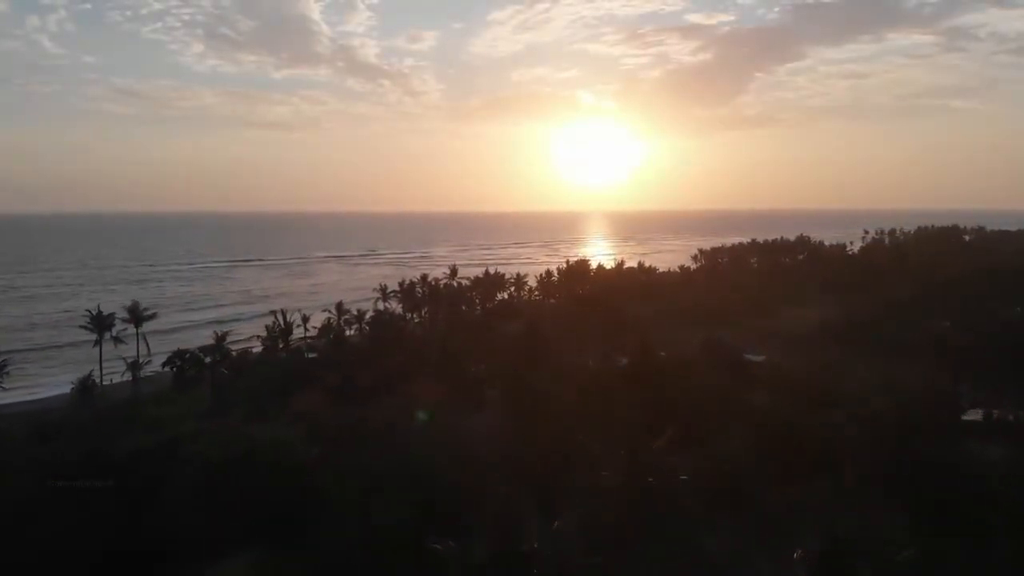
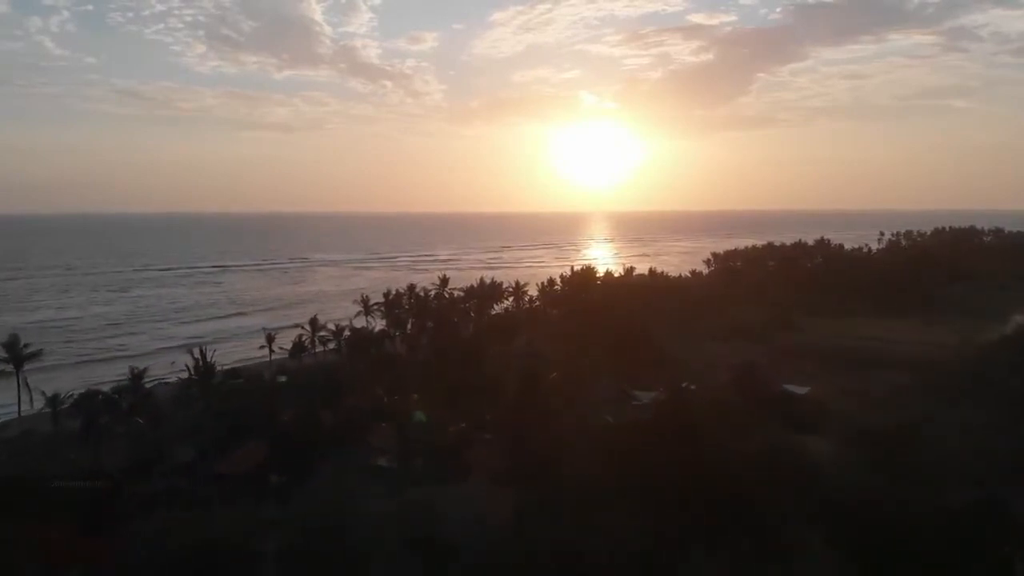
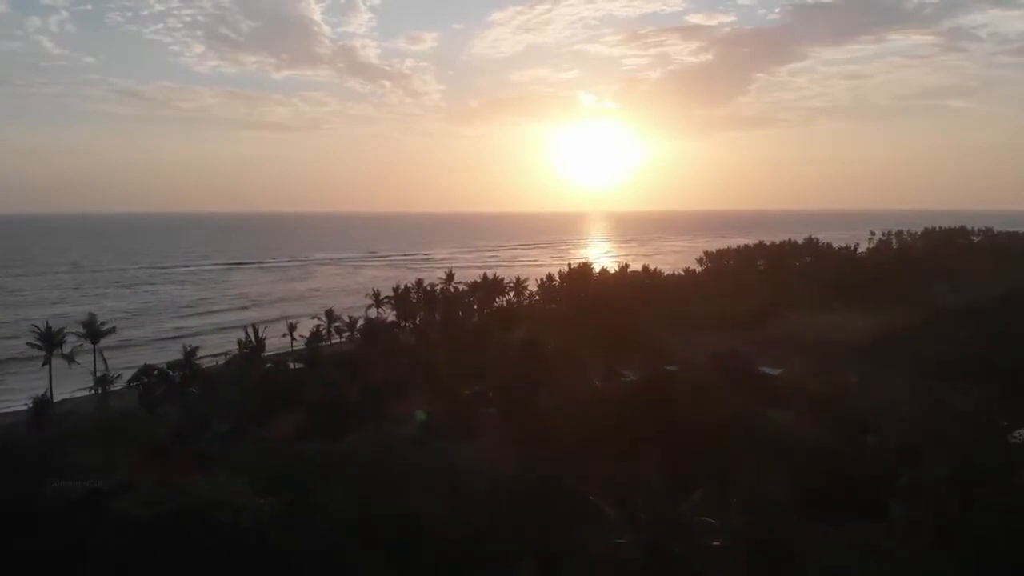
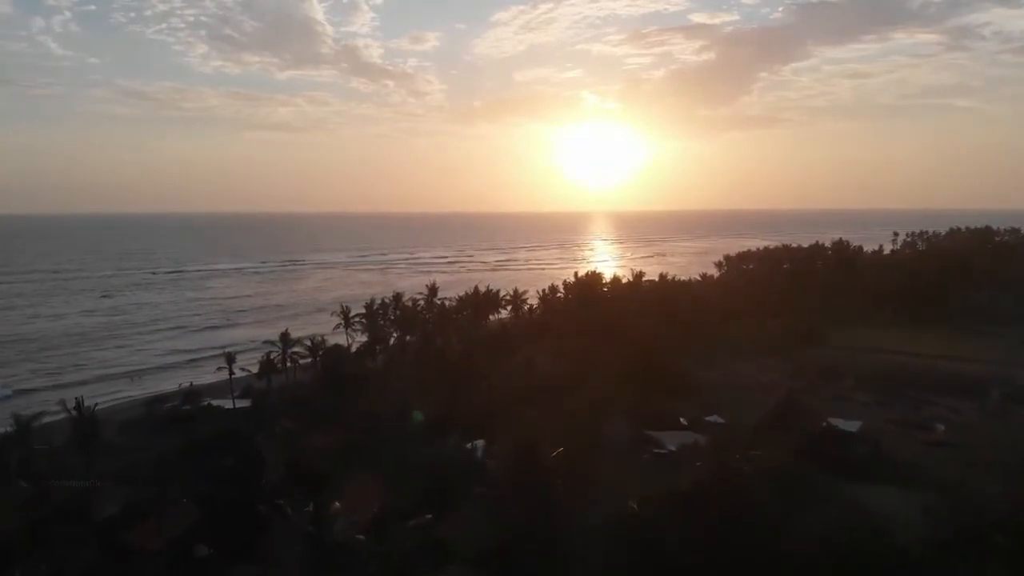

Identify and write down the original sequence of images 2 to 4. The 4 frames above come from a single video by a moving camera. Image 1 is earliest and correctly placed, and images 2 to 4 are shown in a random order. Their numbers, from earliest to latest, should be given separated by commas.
3, 2, 4
